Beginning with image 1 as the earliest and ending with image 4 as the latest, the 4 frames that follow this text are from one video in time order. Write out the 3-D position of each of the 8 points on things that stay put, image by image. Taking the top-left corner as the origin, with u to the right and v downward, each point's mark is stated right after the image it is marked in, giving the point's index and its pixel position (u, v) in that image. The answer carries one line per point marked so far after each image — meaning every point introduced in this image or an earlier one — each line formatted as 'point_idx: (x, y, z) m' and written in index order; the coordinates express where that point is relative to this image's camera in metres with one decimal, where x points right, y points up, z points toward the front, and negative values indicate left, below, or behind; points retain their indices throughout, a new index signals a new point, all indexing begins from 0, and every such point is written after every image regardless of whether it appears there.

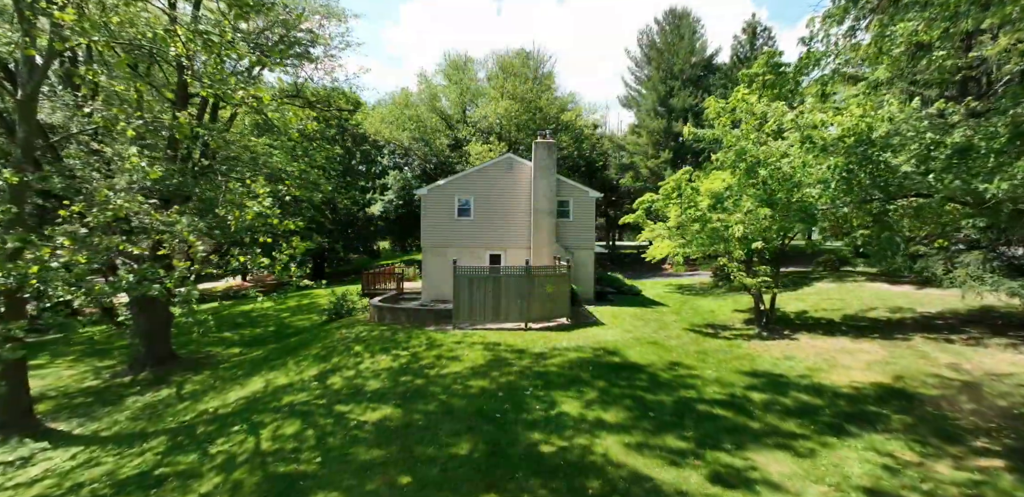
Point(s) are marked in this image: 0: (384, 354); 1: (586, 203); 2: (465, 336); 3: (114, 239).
0: (-3.2, -2.6, +12.0) m
1: (+3.0, +1.8, +19.3) m
2: (-1.3, -2.3, +12.8) m
3: (-8.3, +0.2, +10.0) m
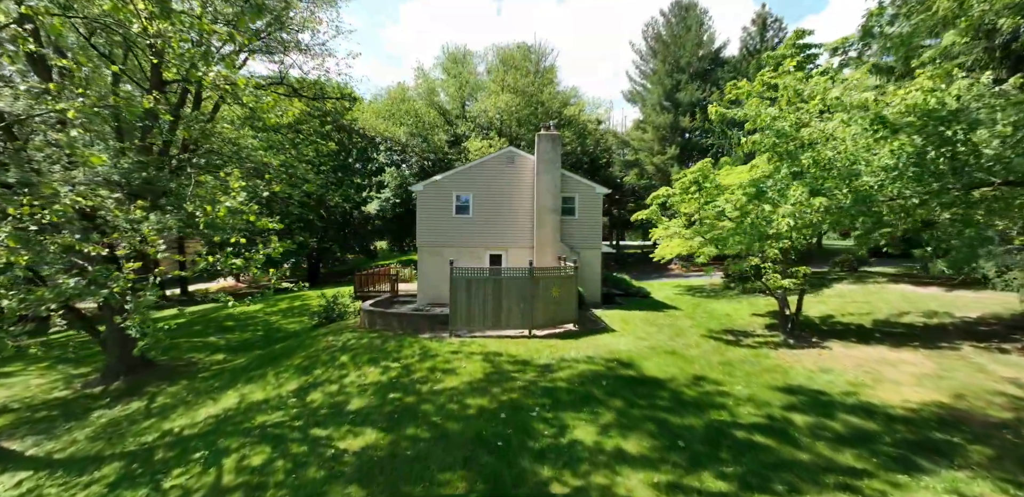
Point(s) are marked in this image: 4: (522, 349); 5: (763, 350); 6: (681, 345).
0: (-3.1, -2.6, +10.7) m
1: (+3.0, +1.8, +18.1) m
2: (-1.2, -2.3, +11.6) m
3: (-8.2, +0.2, +8.8) m
4: (+0.2, -2.3, +11.1) m
5: (+6.1, -2.5, +11.7) m
6: (+4.2, -2.4, +11.9) m
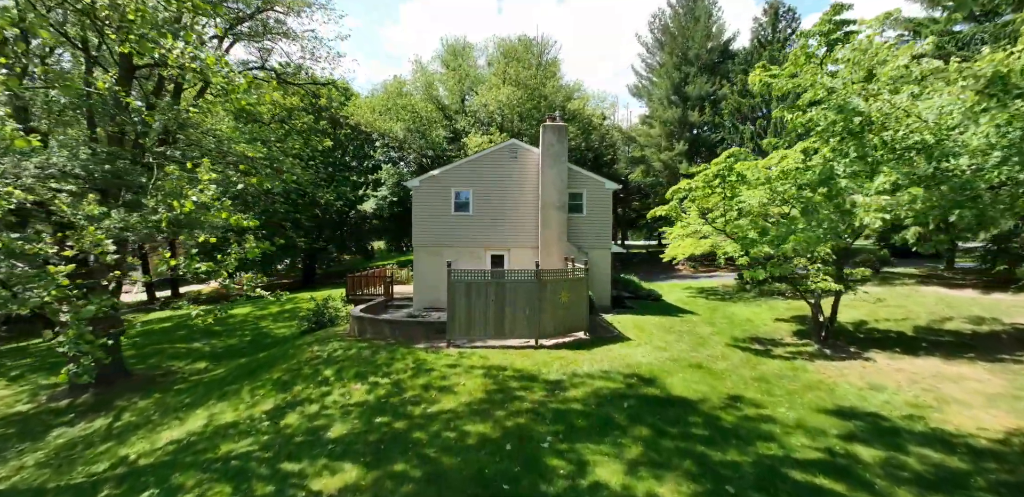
0: (-3.0, -2.6, +9.5) m
1: (+3.1, +1.8, +16.8) m
2: (-1.1, -2.3, +10.3) m
3: (-8.1, +0.2, +7.6) m
4: (+0.3, -2.3, +9.9) m
5: (+6.2, -2.5, +10.5) m
6: (+4.3, -2.4, +10.6) m
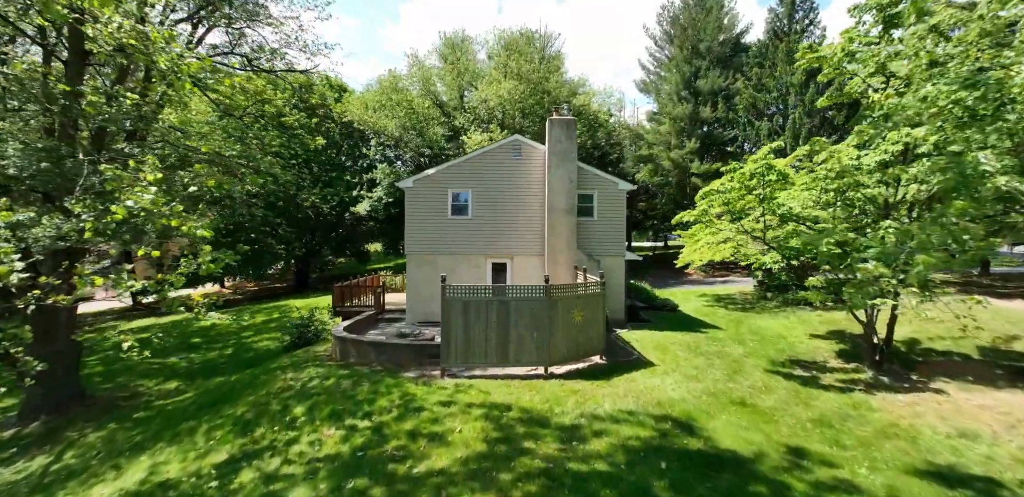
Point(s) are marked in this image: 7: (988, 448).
0: (-2.9, -2.9, +7.8) m
1: (+3.2, +1.6, +15.2) m
2: (-1.0, -2.6, +8.7) m
3: (-8.0, -0.1, +5.9) m
4: (+0.4, -2.6, +8.2) m
5: (+6.3, -2.7, +8.8) m
6: (+4.4, -2.6, +9.0) m
7: (+6.7, -2.8, +6.8) m
